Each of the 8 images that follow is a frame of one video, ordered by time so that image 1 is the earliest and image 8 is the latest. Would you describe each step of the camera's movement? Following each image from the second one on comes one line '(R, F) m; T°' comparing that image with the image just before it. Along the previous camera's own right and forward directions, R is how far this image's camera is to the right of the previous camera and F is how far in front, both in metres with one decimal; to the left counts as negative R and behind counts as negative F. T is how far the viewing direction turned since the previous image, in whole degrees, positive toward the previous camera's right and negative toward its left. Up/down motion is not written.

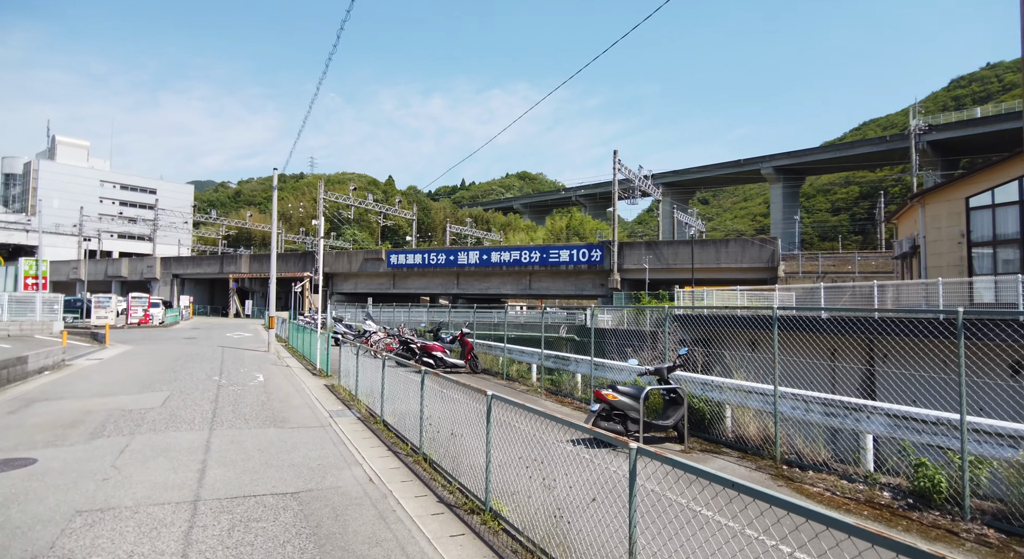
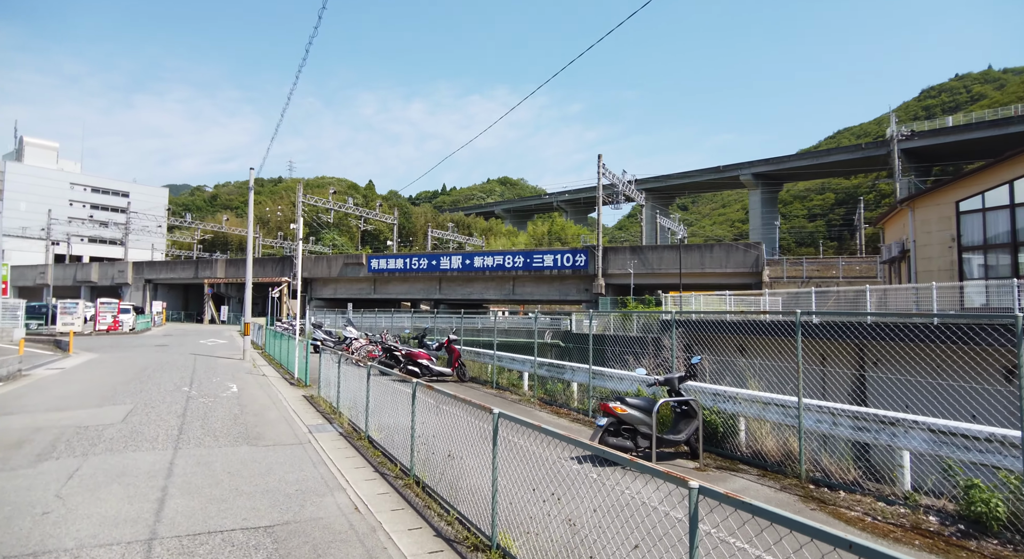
(-0.2, +0.4) m; +2°
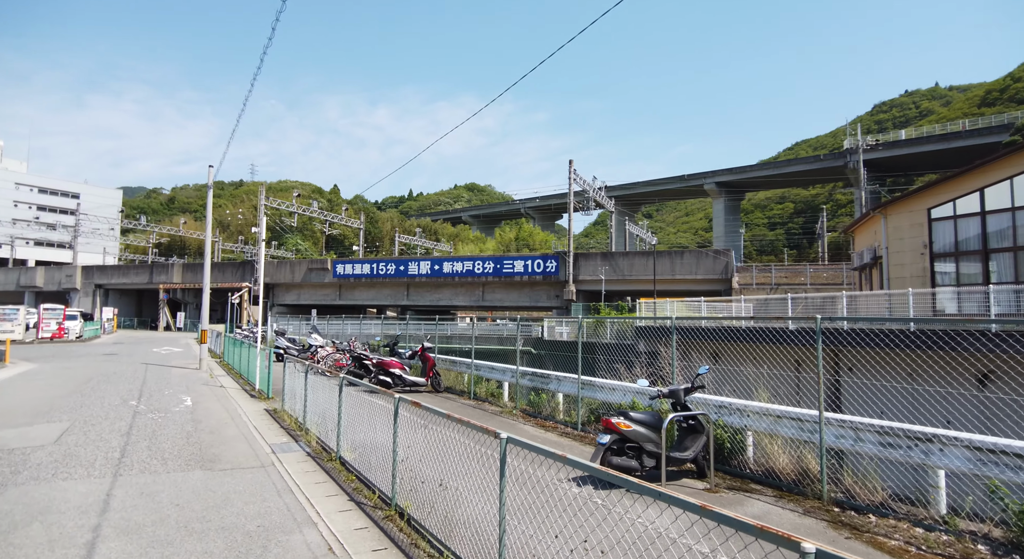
(-0.2, +0.5) m; +4°
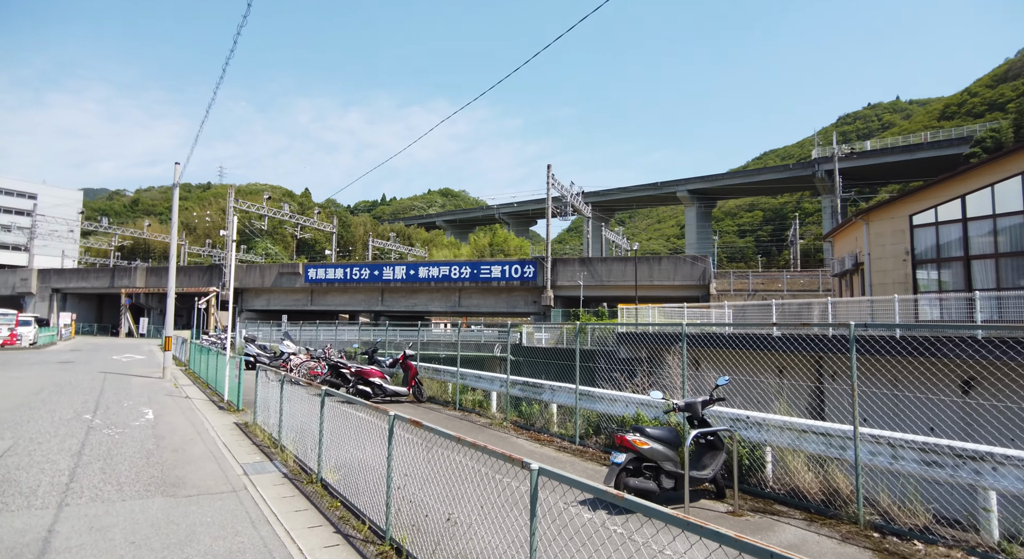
(-0.2, +0.4) m; +3°
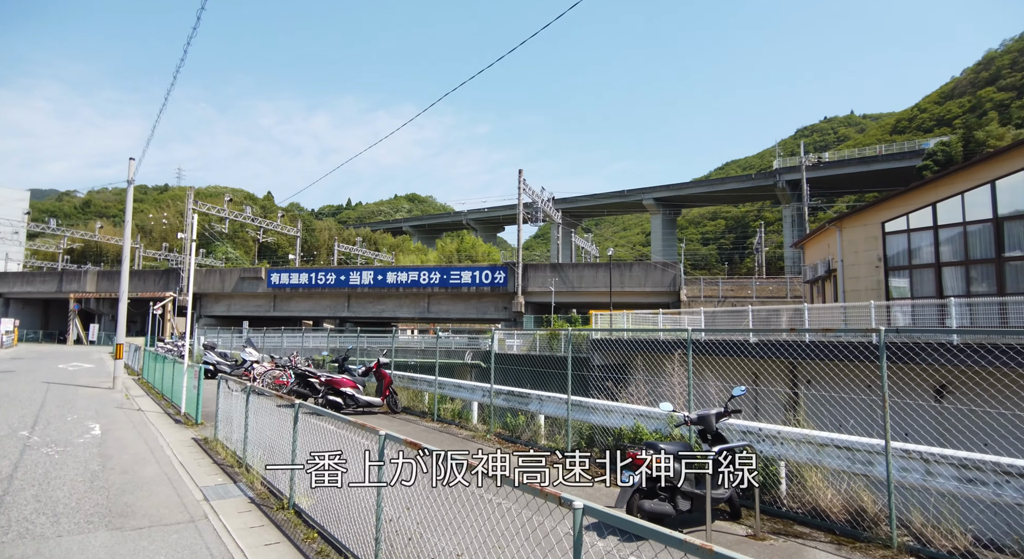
(-0.2, +0.4) m; +4°
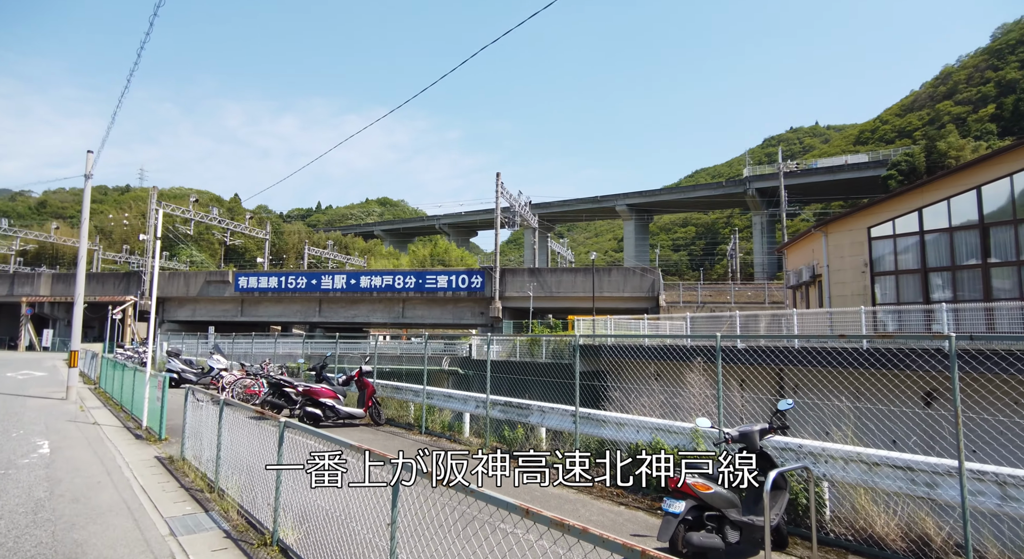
(-0.3, +0.5) m; +3°
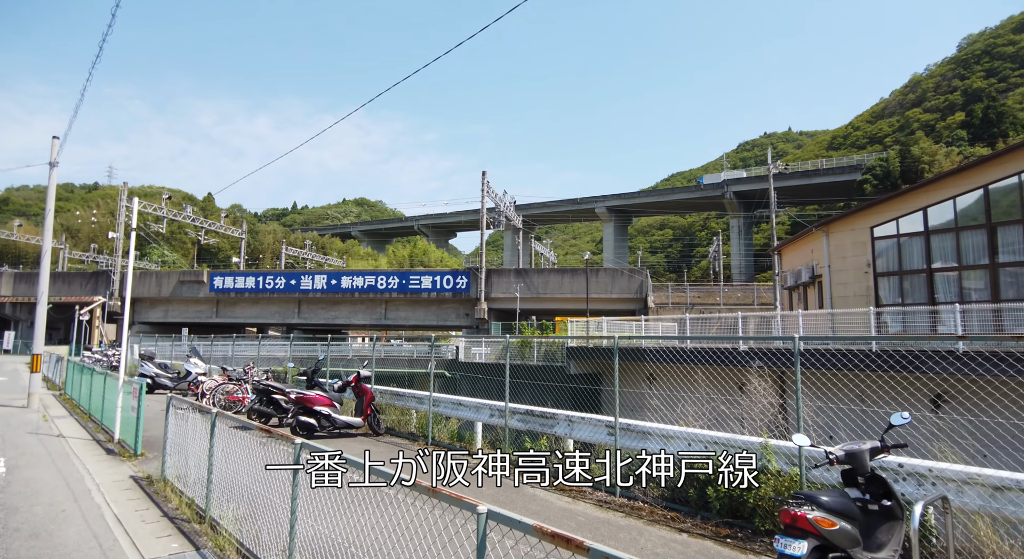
(-0.5, +0.6) m; +2°
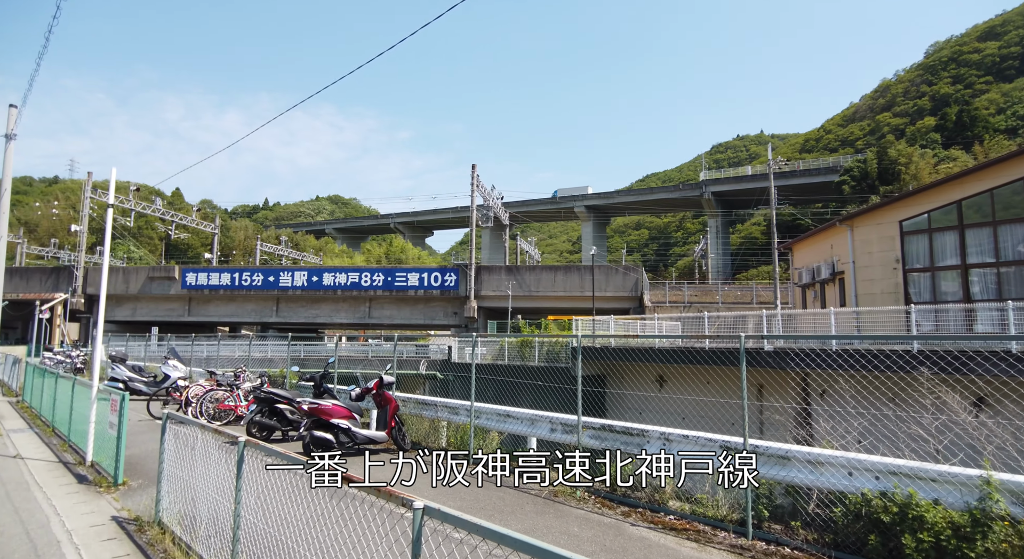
(-0.9, +1.1) m; +3°
